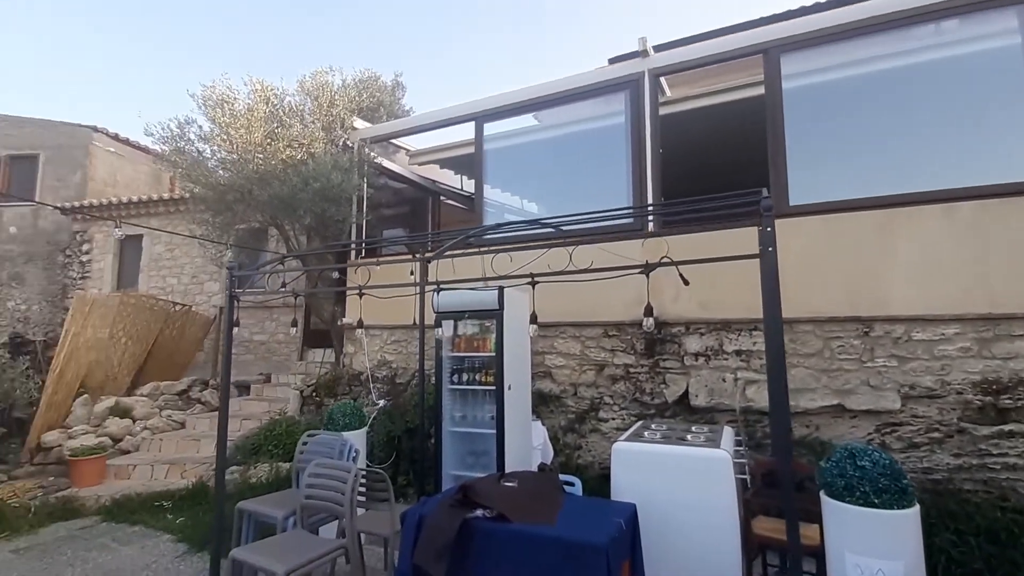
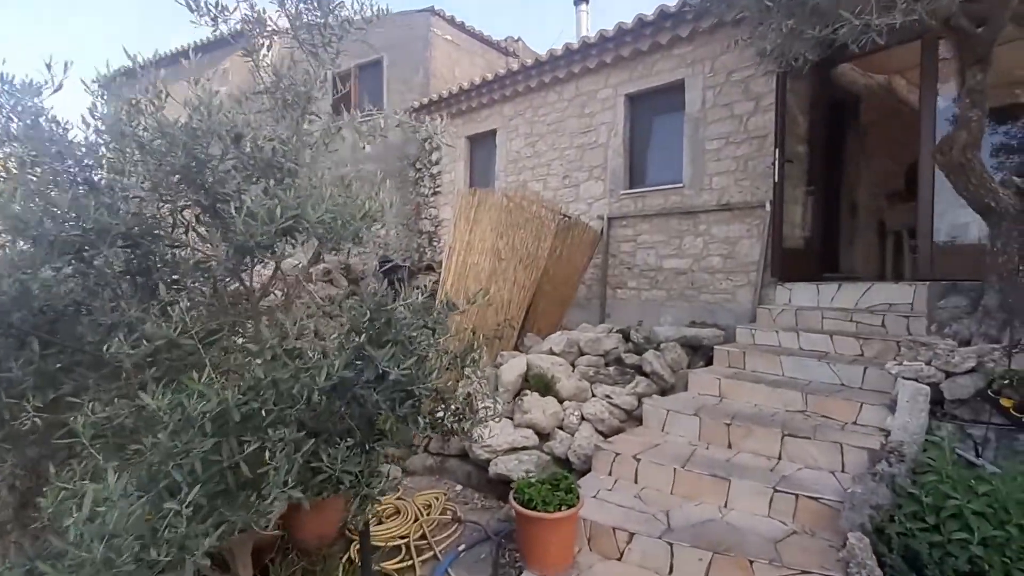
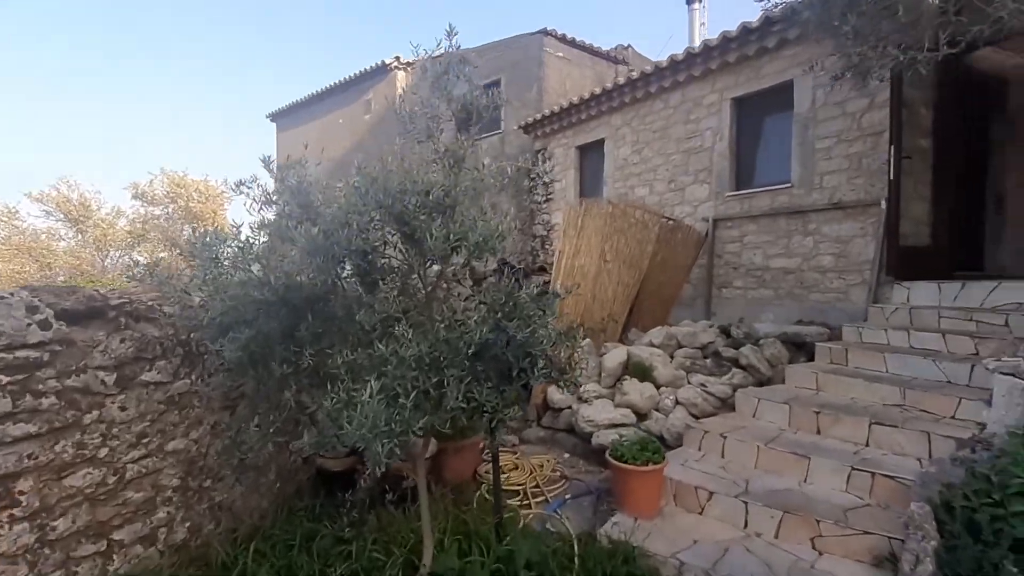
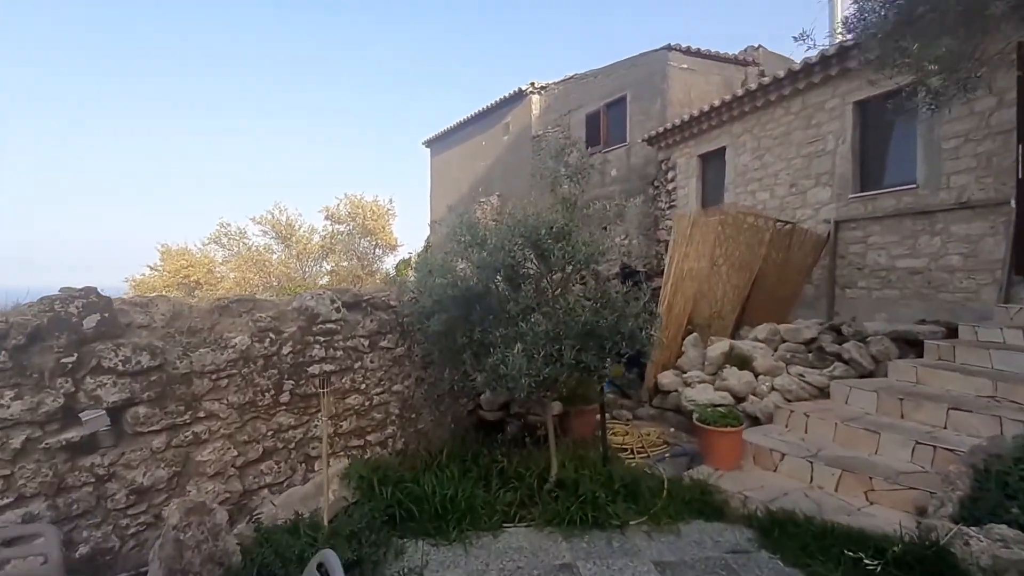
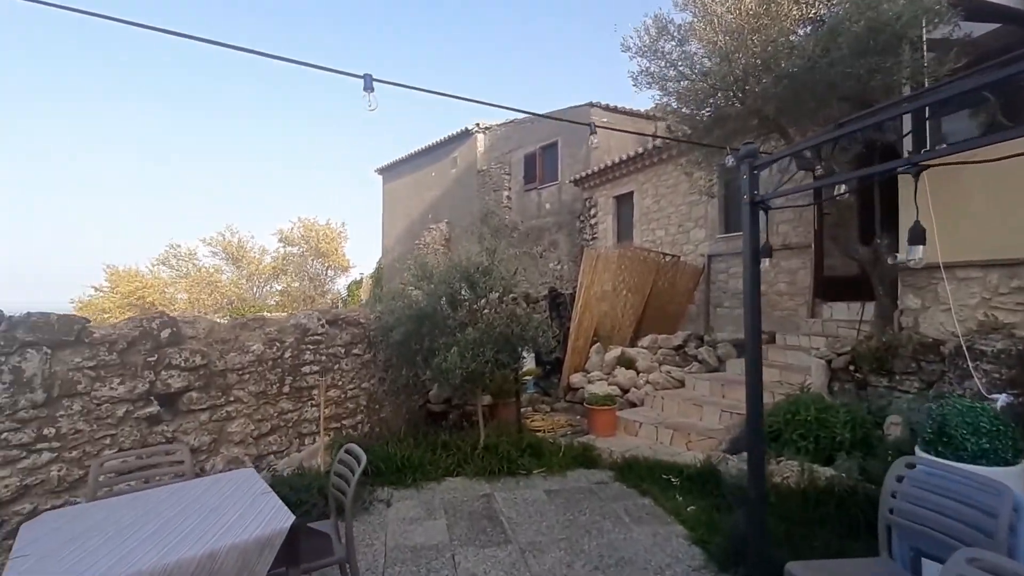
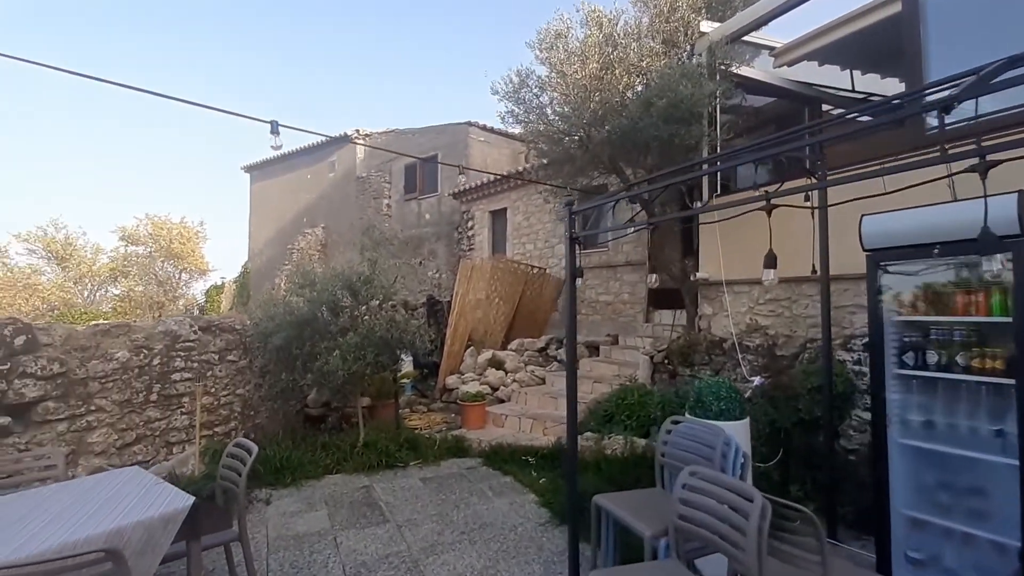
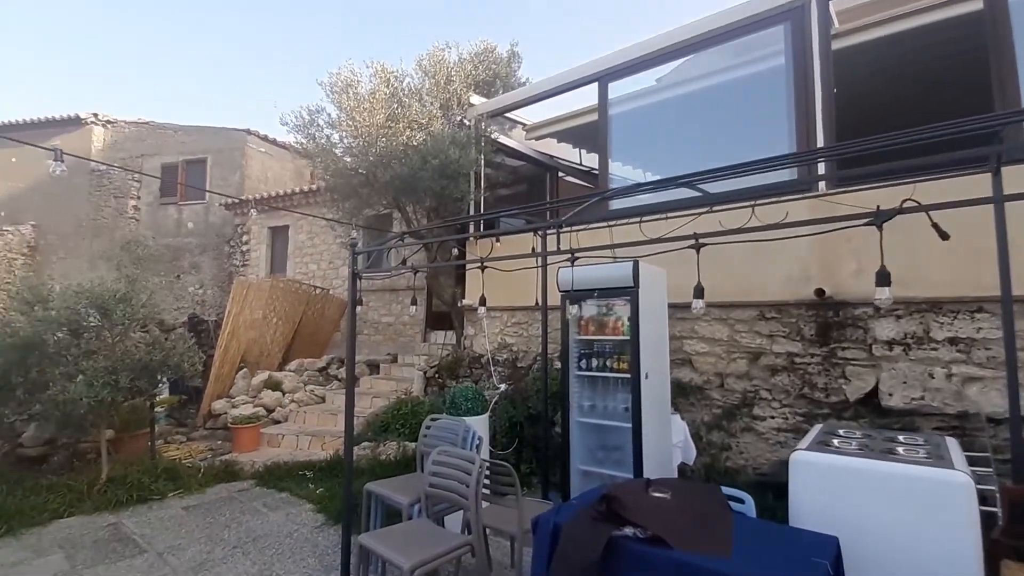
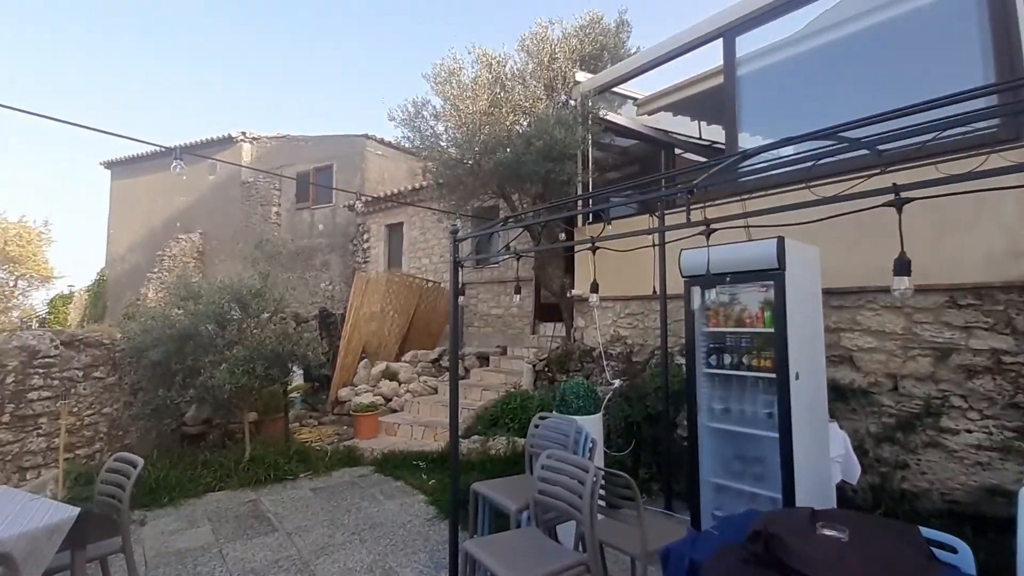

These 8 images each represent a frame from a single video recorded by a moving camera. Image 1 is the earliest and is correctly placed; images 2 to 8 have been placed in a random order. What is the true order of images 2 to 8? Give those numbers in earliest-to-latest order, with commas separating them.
7, 8, 6, 5, 4, 3, 2
